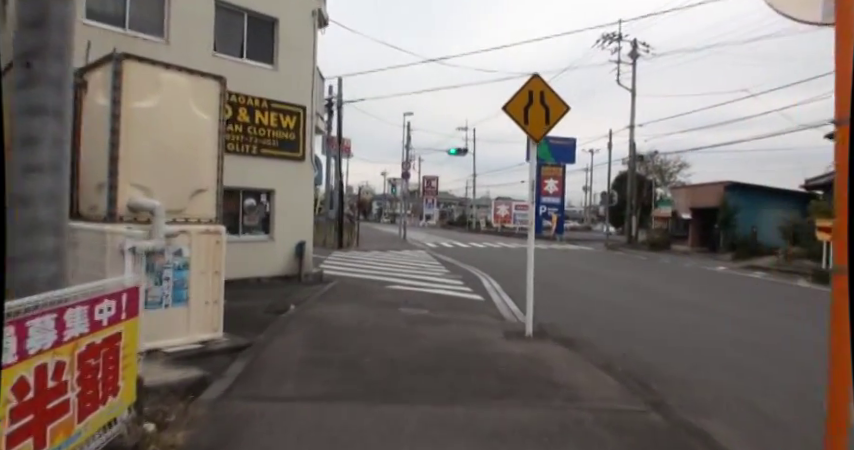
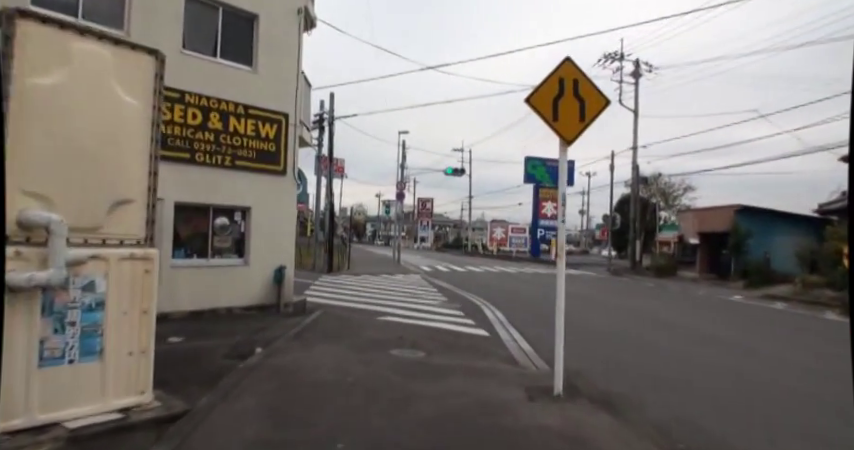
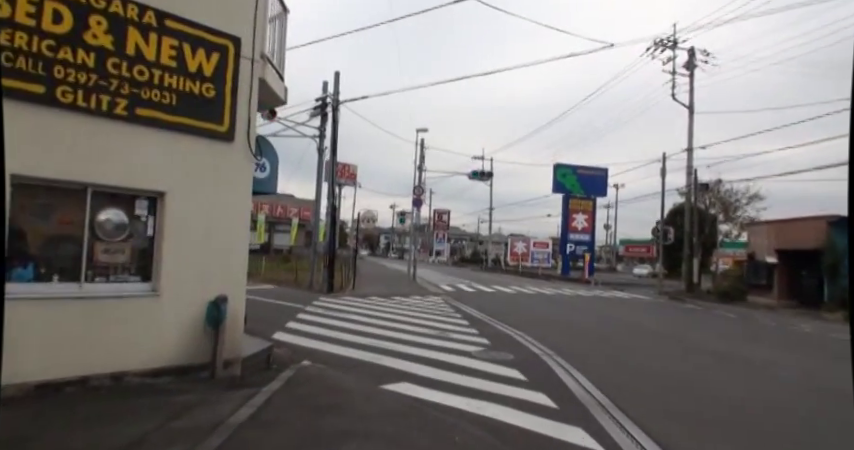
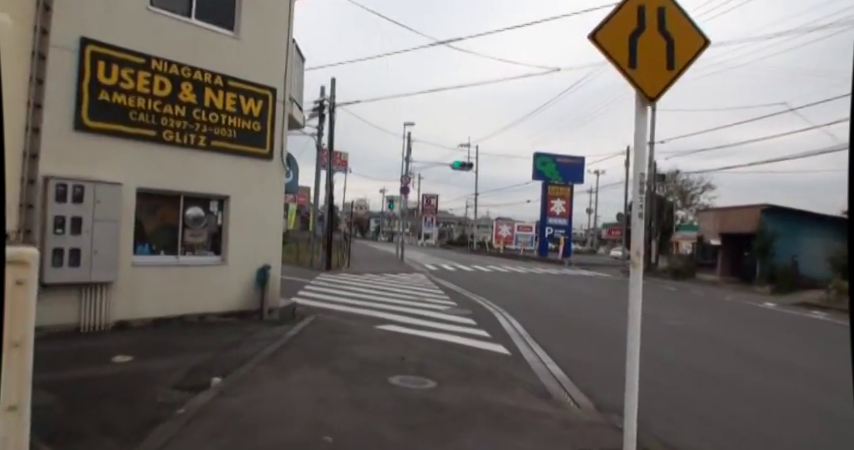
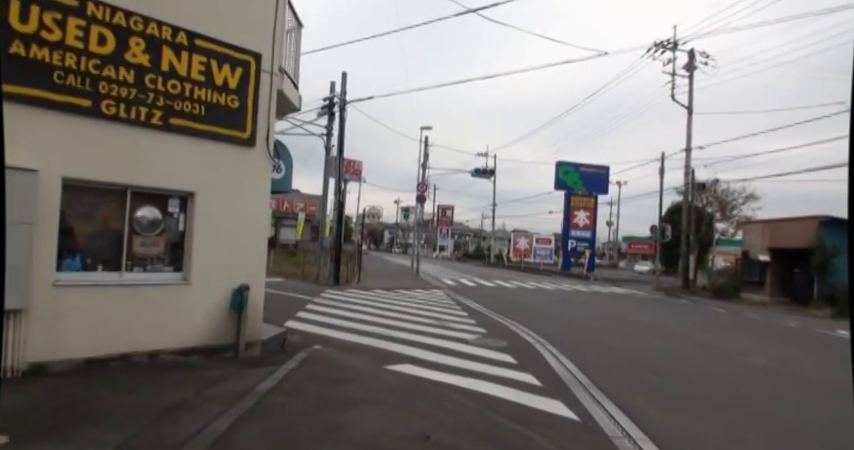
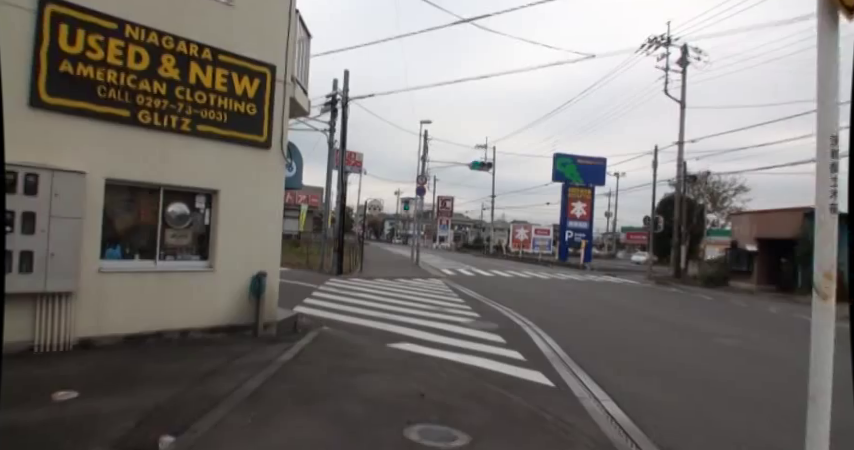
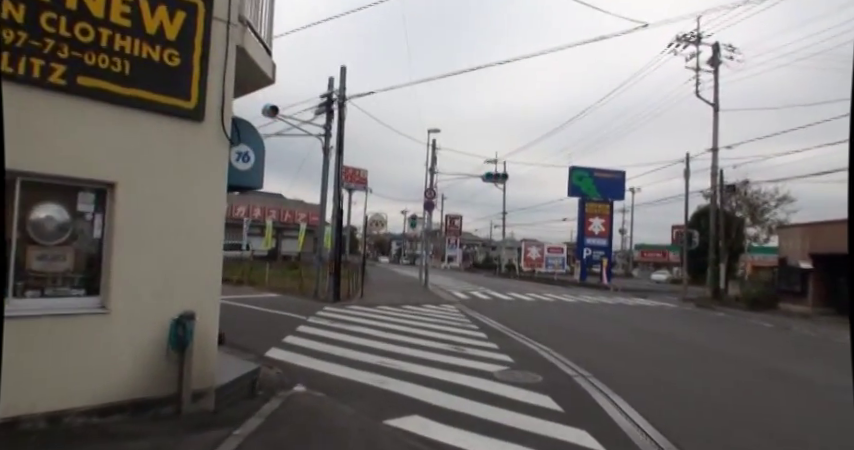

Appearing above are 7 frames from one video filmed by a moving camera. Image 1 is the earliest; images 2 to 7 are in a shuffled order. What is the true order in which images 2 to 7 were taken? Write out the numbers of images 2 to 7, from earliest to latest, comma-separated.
2, 4, 6, 5, 3, 7
